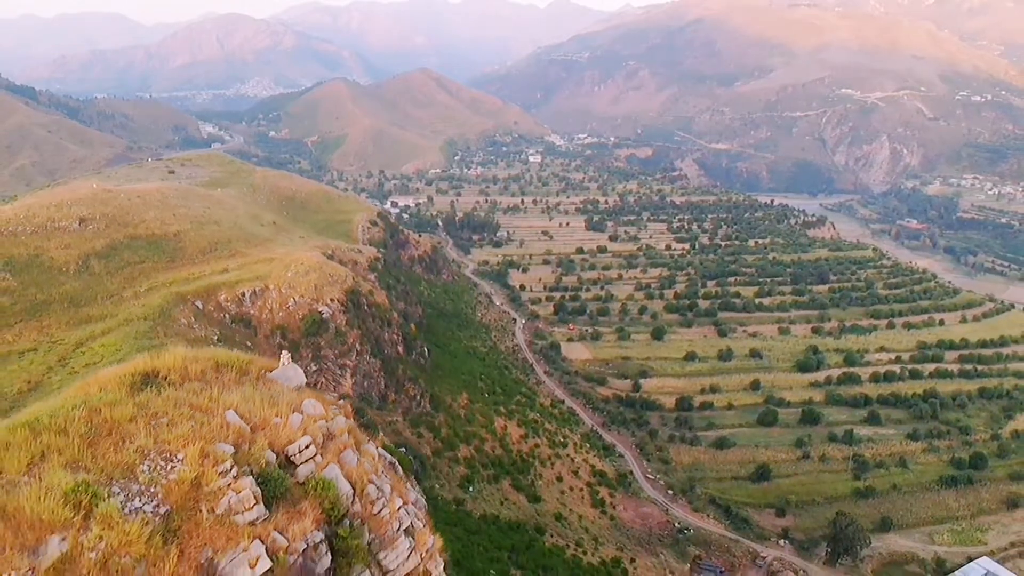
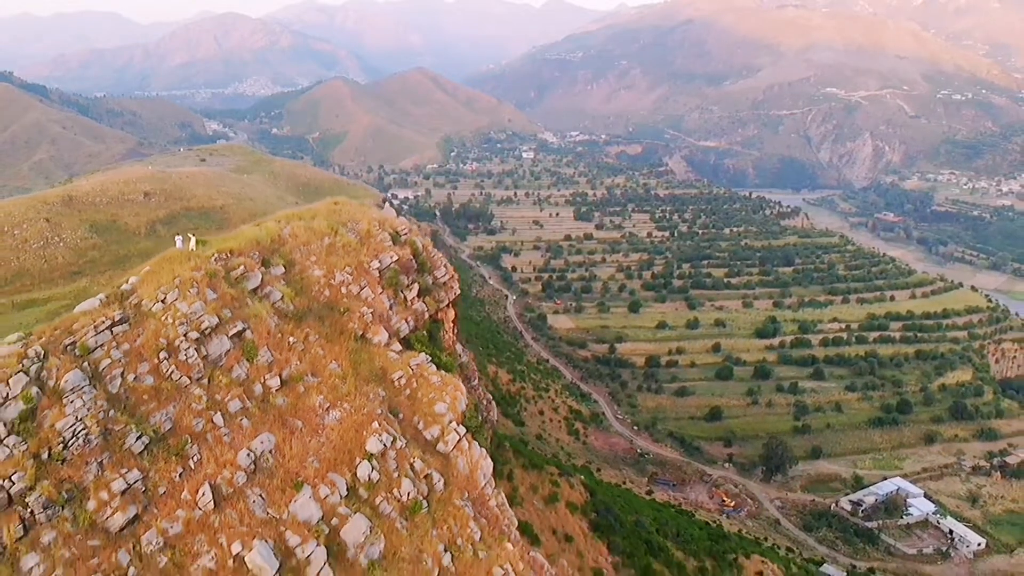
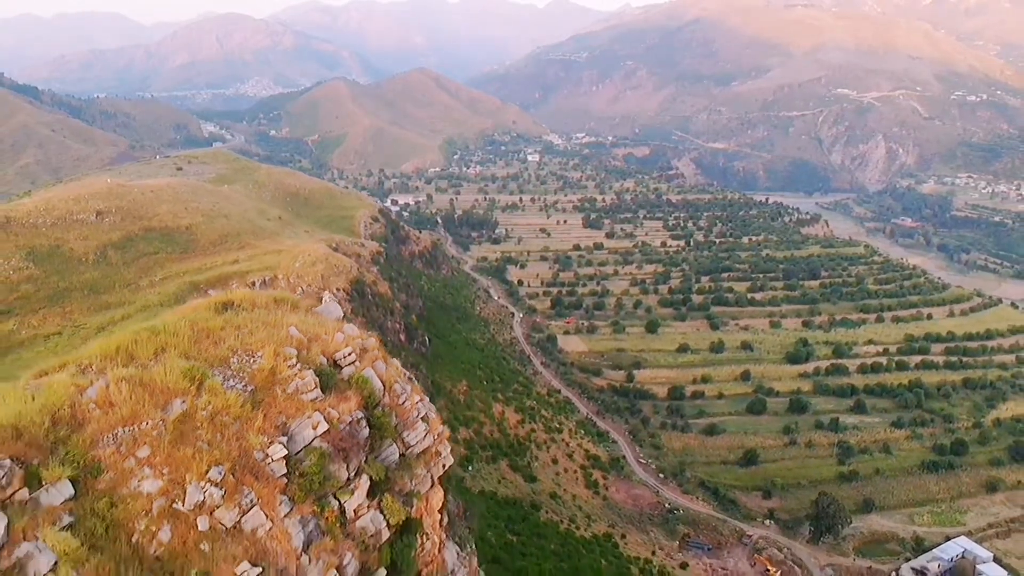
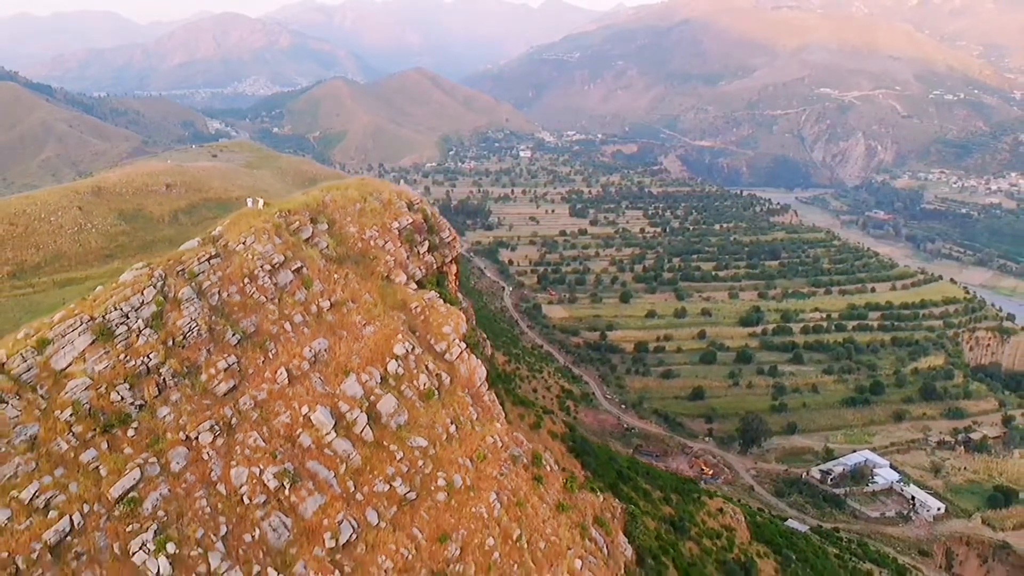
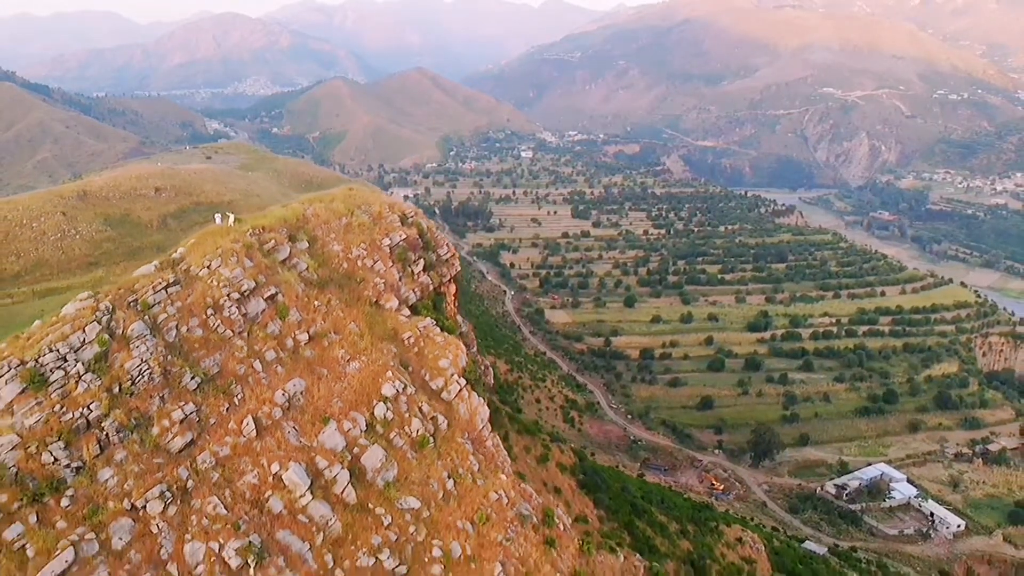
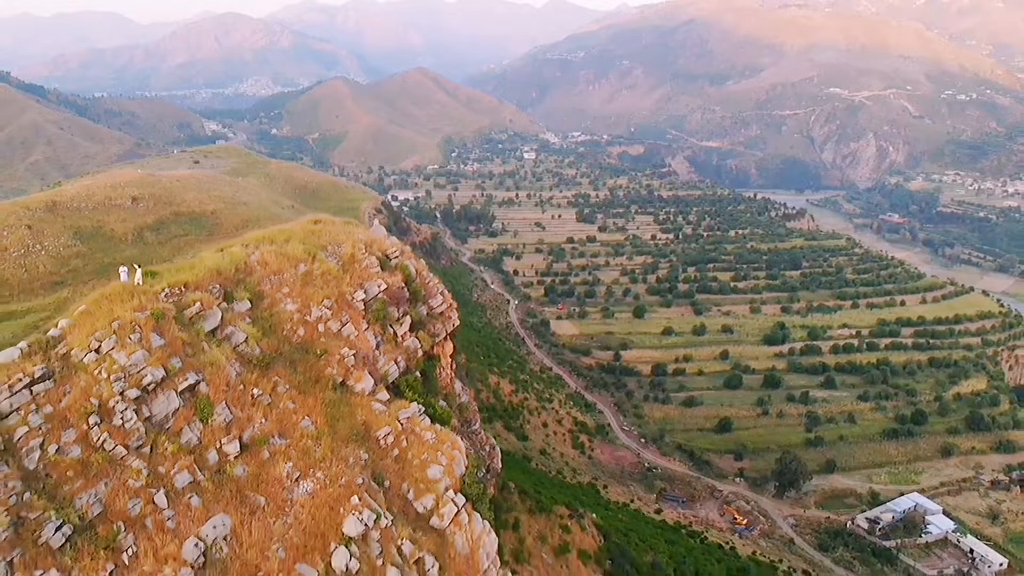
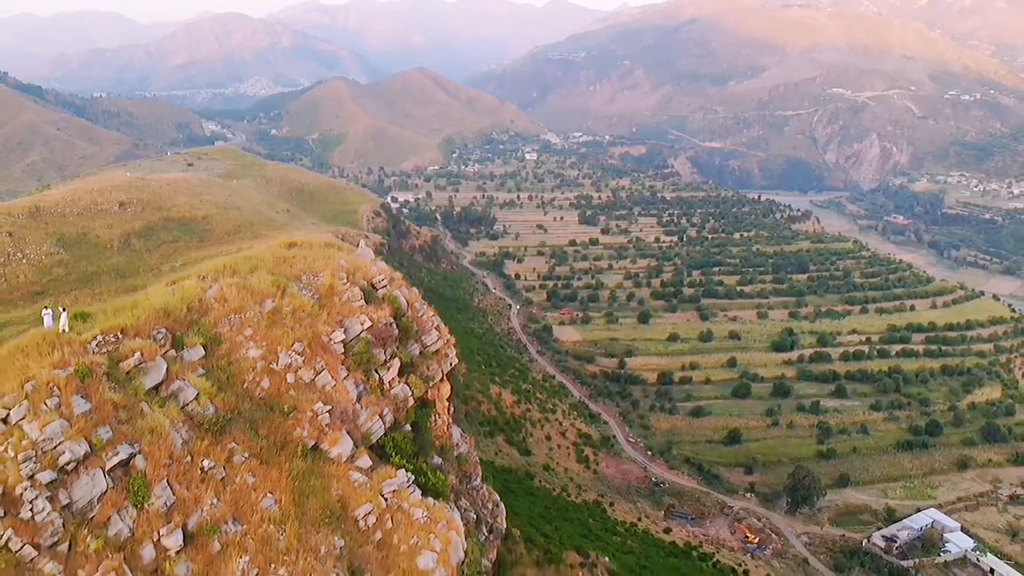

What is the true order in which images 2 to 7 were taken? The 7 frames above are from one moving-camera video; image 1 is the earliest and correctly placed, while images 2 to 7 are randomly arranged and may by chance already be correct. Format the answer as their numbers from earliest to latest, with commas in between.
3, 7, 6, 2, 5, 4
